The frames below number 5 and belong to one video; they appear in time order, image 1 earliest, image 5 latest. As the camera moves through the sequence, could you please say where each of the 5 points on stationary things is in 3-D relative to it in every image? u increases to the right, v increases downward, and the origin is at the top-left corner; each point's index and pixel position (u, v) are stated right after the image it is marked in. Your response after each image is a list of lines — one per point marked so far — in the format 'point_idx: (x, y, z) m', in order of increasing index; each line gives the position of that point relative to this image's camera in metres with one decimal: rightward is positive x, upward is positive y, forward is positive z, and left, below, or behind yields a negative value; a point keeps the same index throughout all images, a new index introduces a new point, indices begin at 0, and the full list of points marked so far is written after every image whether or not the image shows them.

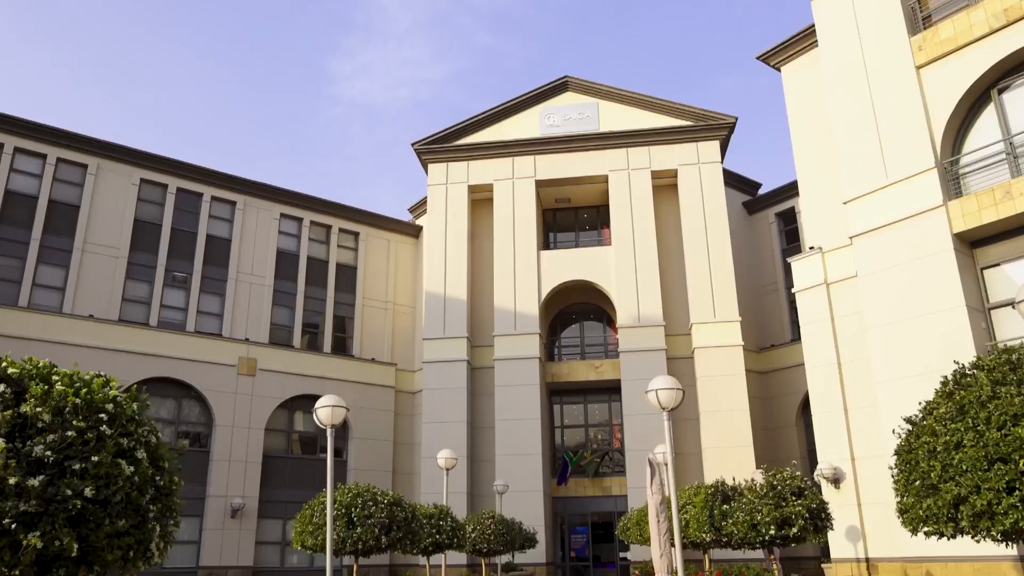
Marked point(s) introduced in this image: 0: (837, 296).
0: (+7.6, -0.2, +19.5) m
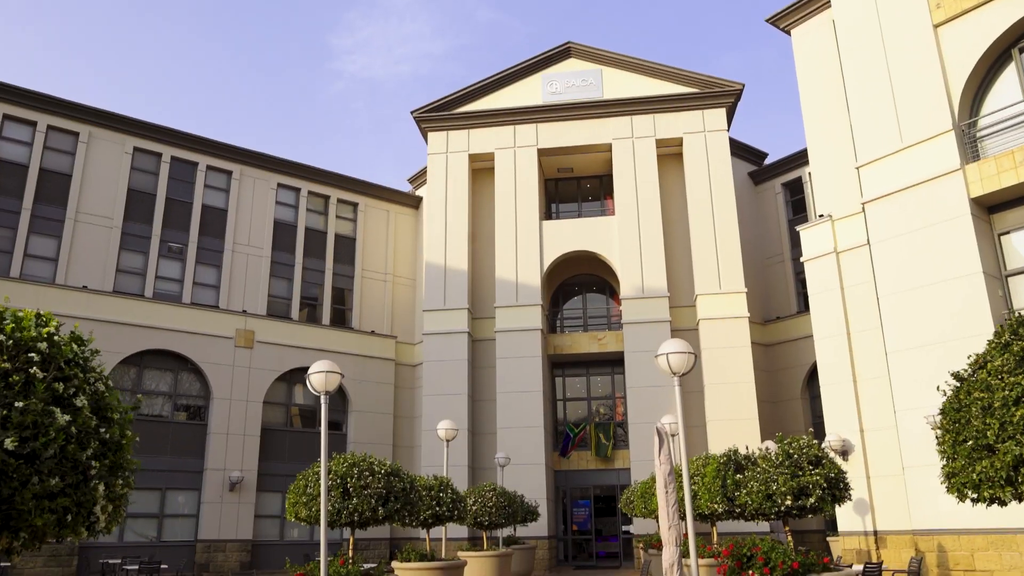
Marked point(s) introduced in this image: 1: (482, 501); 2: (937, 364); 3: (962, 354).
0: (+7.6, +0.5, +19.0) m
1: (-0.6, -4.5, +17.6) m
2: (+7.9, -1.4, +15.4) m
3: (+8.1, -1.2, +15.0) m
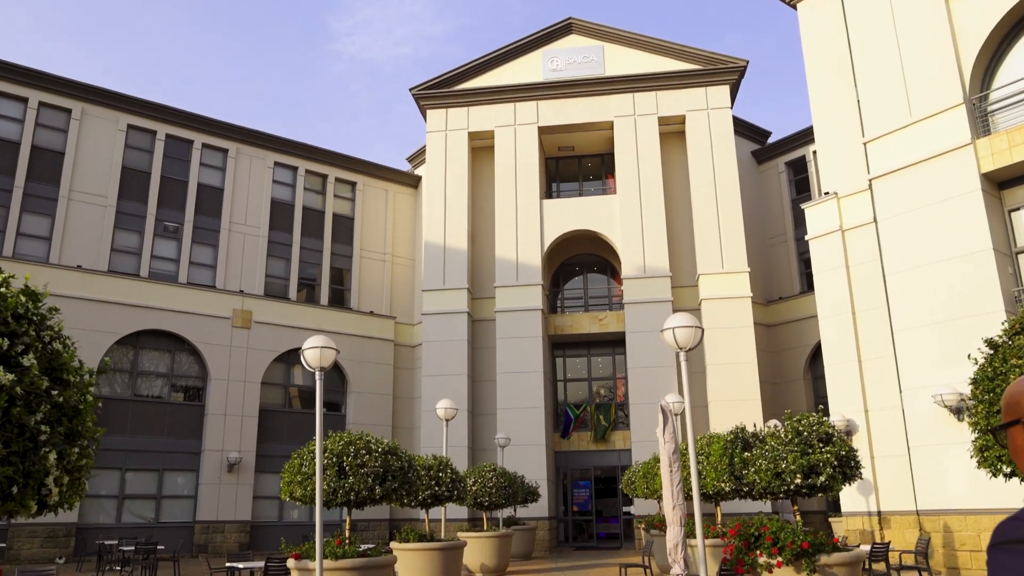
0: (+7.7, +1.0, +18.7) m
1: (-0.6, -4.1, +17.4) m
2: (+7.9, -1.0, +15.2) m
3: (+8.1, -0.8, +14.7) m
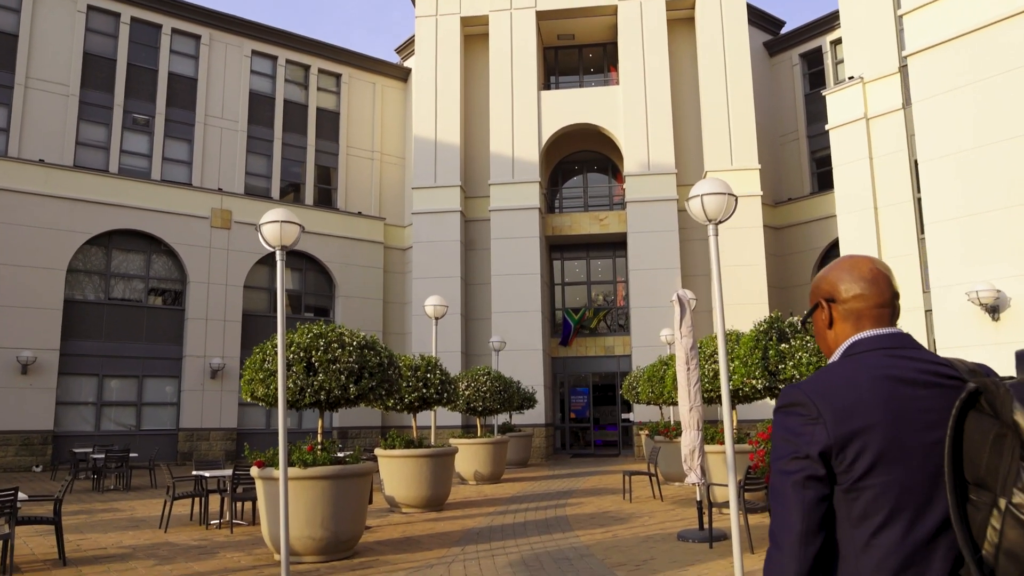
0: (+7.6, +3.2, +17.1) m
1: (-0.7, -1.9, +16.3) m
2: (+7.8, +0.9, +13.9) m
3: (+8.0, +1.0, +13.4) m
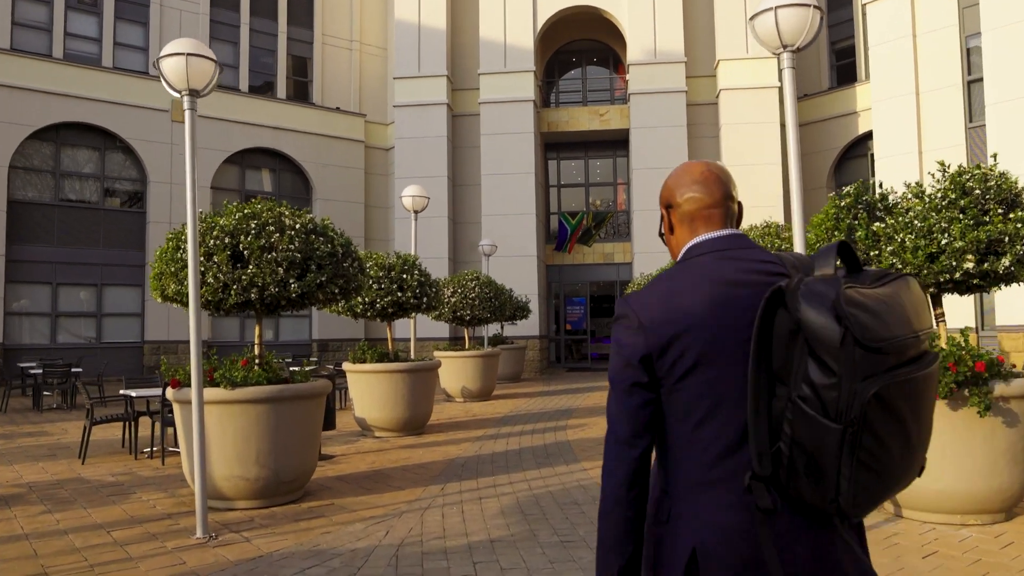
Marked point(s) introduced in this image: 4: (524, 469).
0: (+7.4, +5.1, +14.9) m
1: (-0.8, -0.1, +14.6) m
2: (+7.7, +2.4, +11.9) m
3: (+7.9, +2.5, +11.5) m
4: (+0.1, -1.6, +7.2) m
